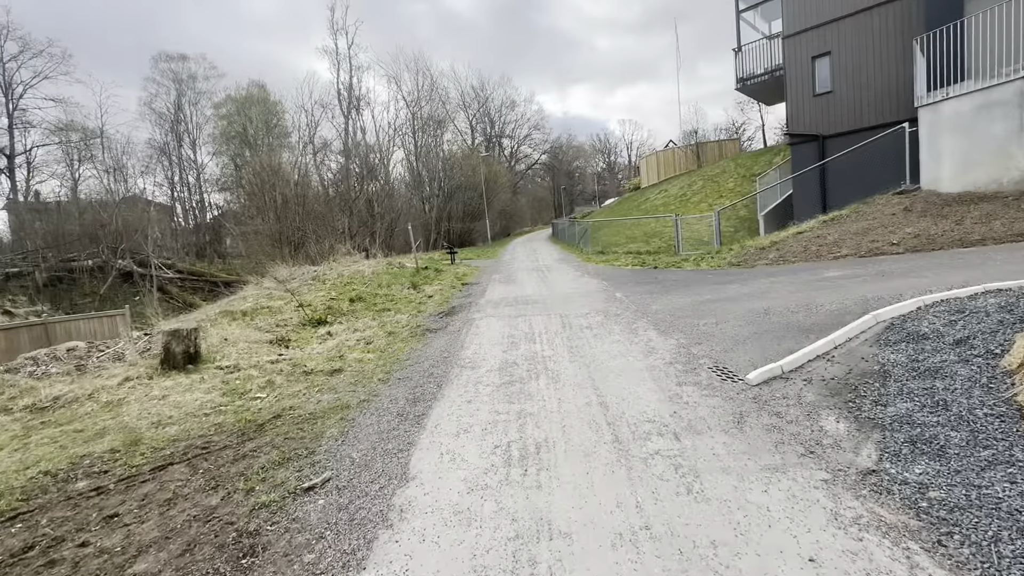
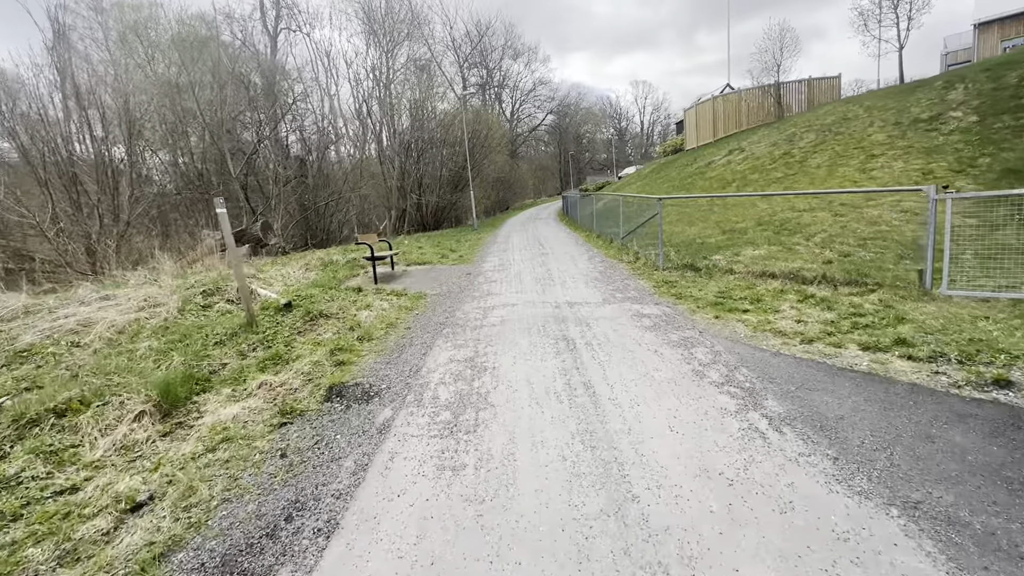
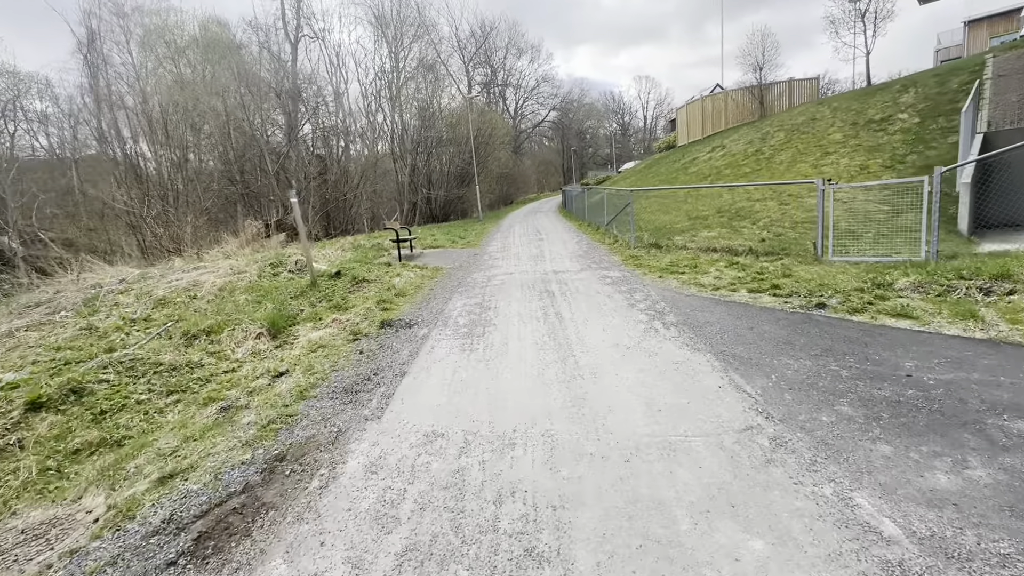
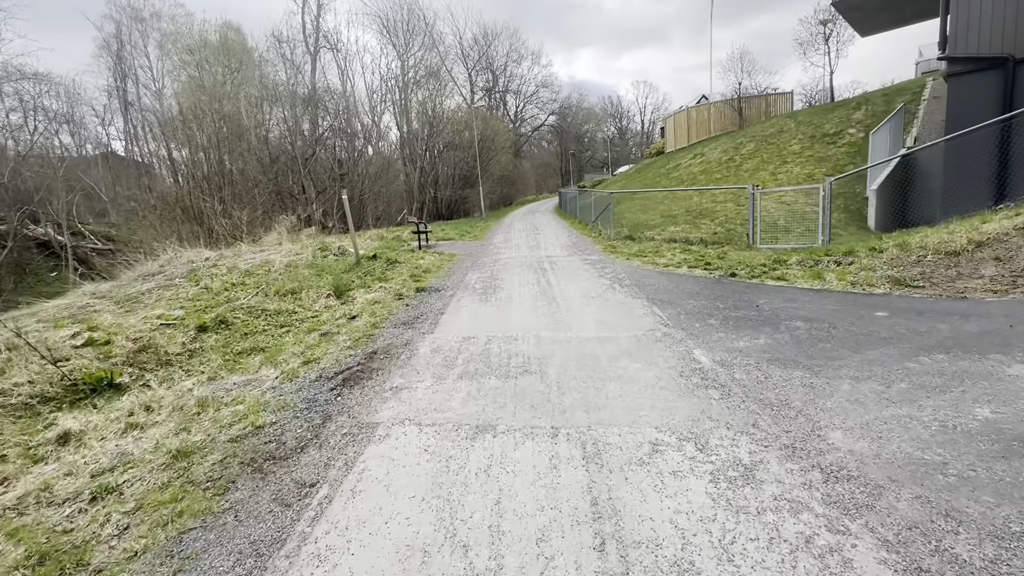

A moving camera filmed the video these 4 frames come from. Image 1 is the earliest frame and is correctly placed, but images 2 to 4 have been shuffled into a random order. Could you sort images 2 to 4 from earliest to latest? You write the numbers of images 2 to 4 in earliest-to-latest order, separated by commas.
4, 3, 2
